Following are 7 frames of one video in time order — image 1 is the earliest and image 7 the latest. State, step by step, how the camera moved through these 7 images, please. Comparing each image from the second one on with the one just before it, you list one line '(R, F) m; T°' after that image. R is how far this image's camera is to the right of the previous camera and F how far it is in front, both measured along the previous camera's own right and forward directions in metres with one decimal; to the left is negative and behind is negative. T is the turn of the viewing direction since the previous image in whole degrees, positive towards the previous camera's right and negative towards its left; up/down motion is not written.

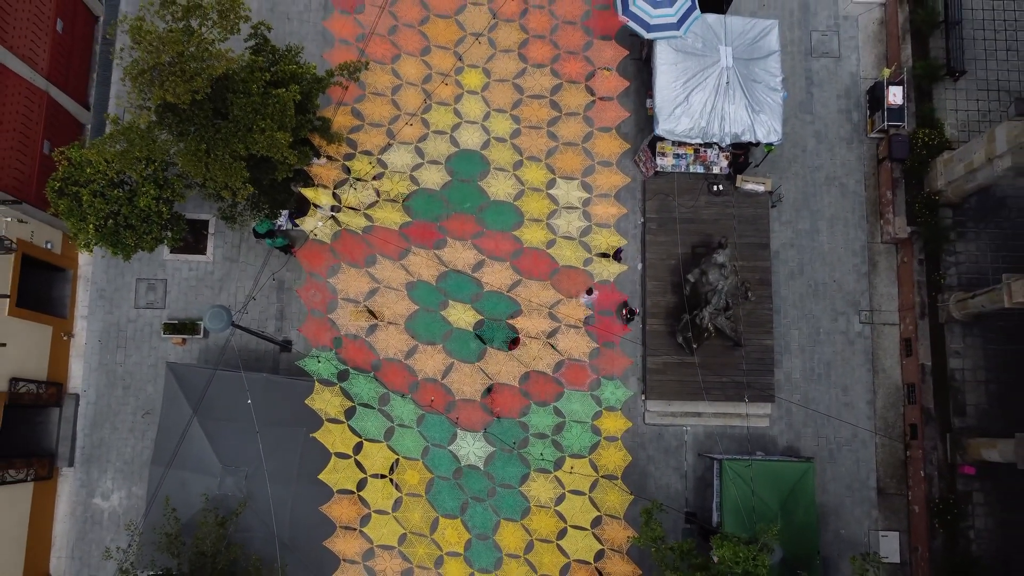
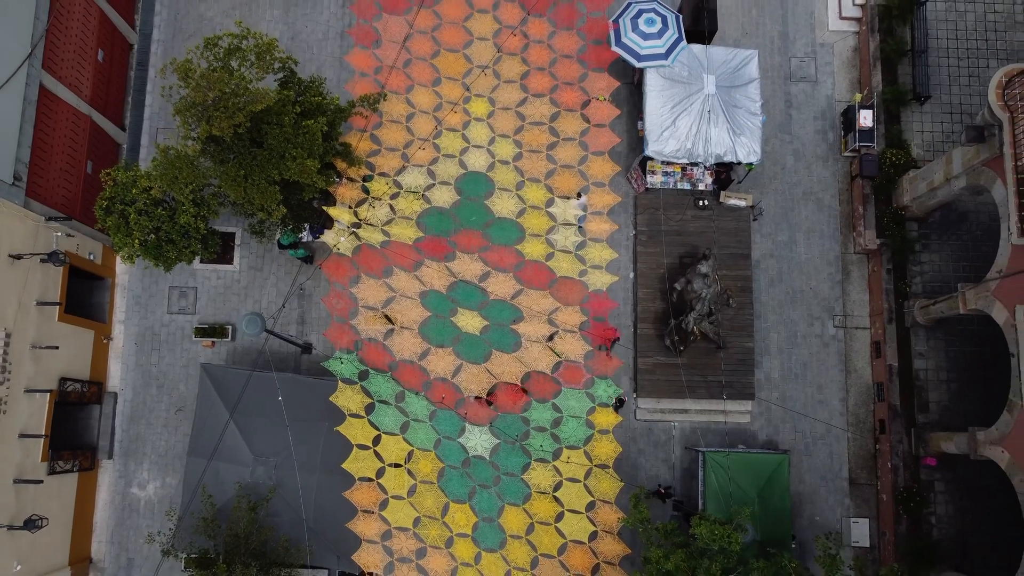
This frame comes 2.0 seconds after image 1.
(-0.1, -1.5) m; 0°
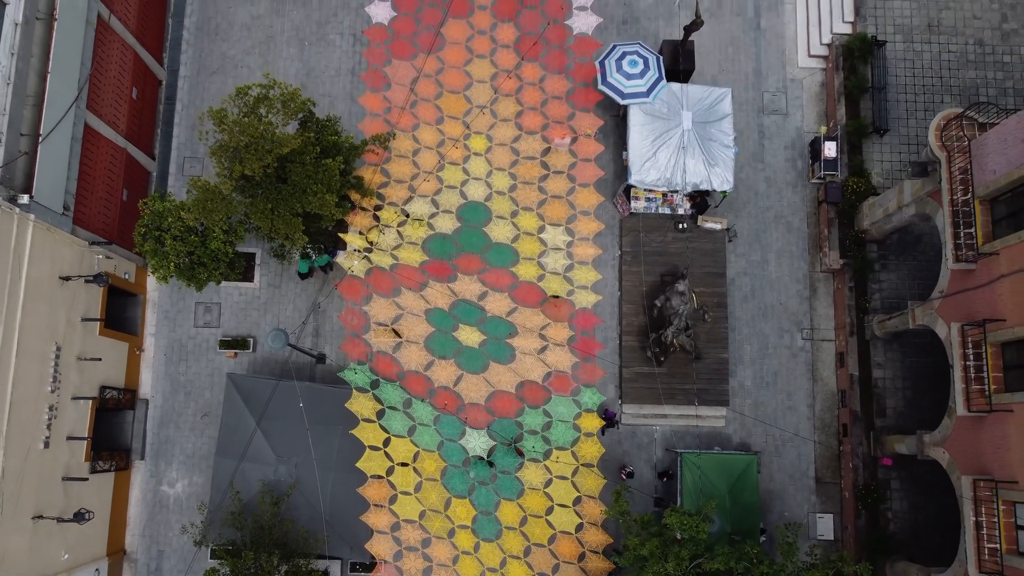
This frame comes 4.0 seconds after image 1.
(+0.1, -1.8) m; 0°
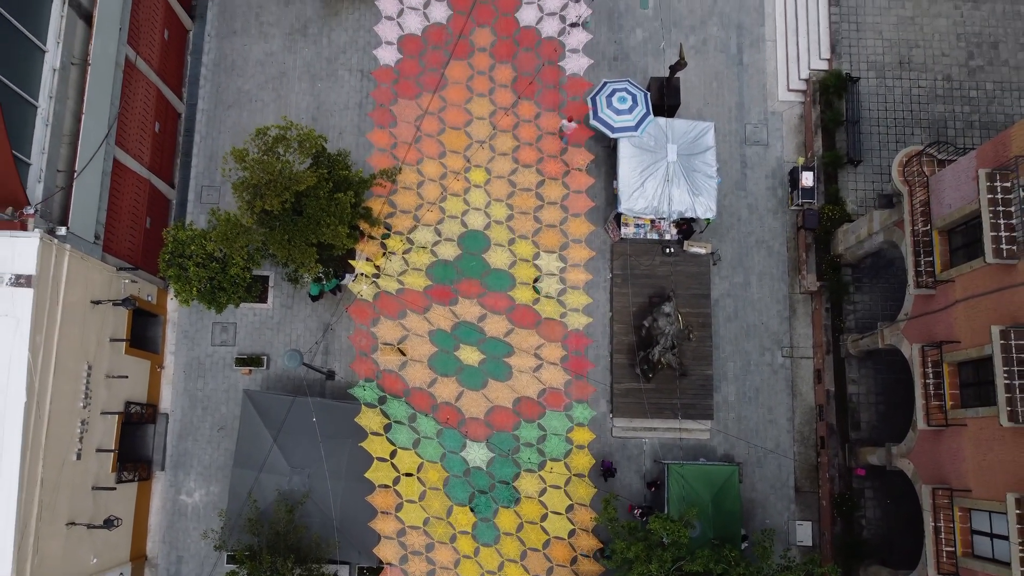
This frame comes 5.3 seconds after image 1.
(+0.1, -1.3) m; 0°
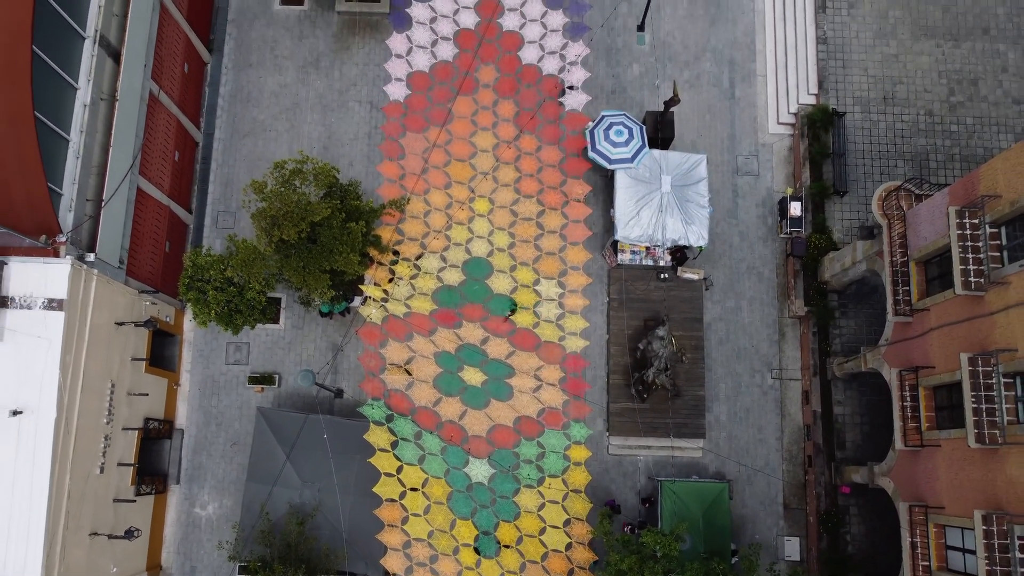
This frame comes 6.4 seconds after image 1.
(0.0, -1.0) m; 0°
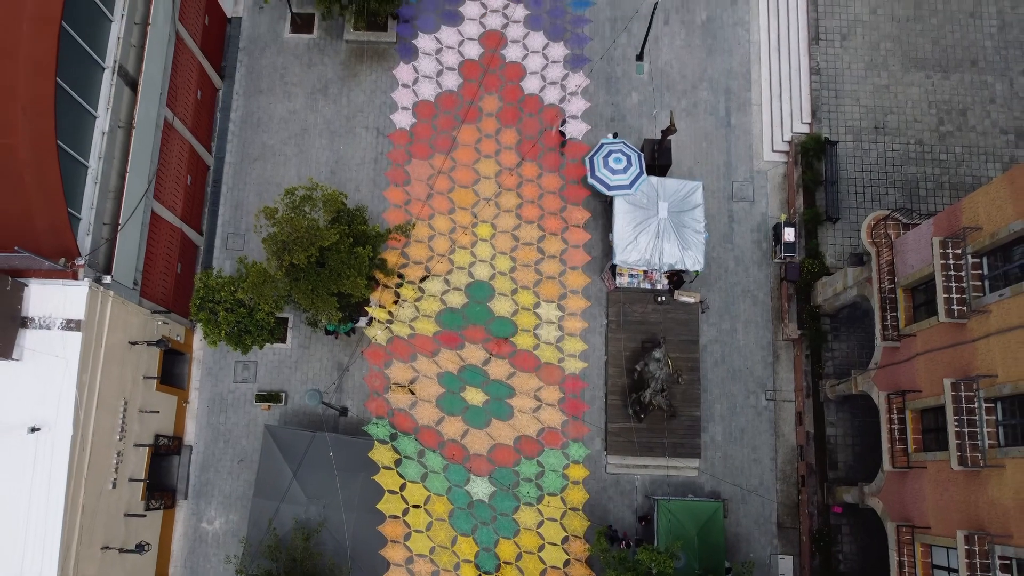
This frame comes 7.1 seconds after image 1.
(0.0, -0.6) m; 0°
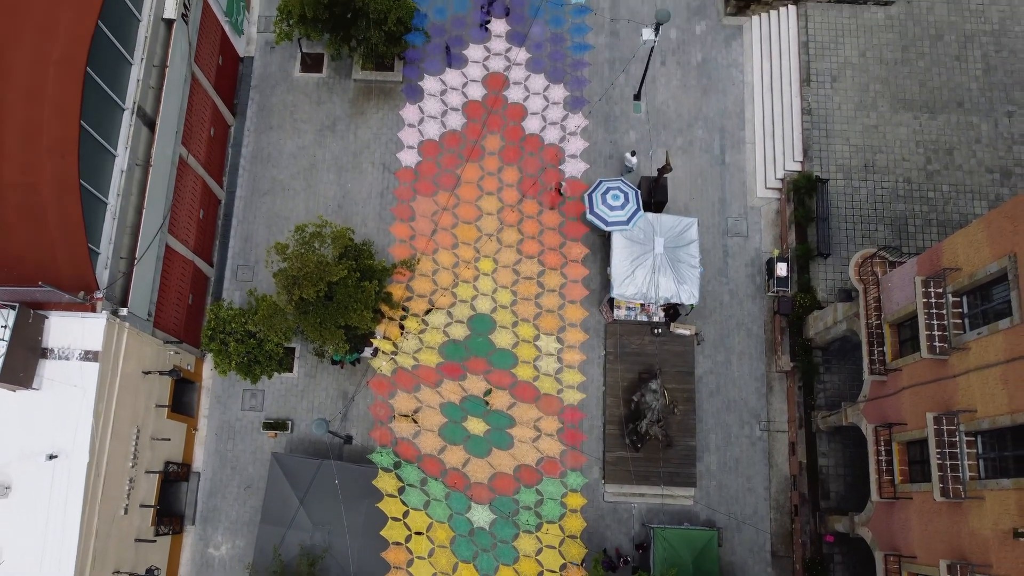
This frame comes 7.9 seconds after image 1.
(0.0, -0.7) m; 0°
